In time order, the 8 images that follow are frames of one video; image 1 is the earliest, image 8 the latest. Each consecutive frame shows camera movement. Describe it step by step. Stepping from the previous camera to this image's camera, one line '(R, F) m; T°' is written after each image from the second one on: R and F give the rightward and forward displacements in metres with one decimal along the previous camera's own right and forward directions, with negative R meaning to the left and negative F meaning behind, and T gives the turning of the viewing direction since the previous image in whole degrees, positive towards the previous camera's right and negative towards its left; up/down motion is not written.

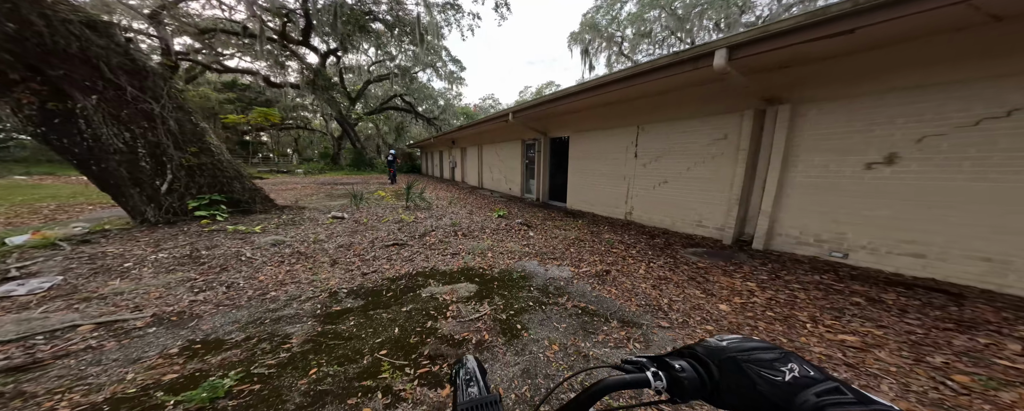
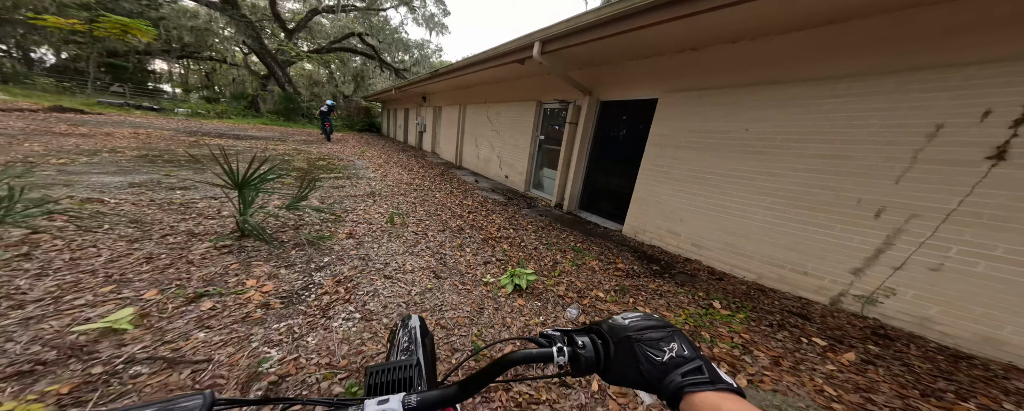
(-0.8, +4.8) m; +6°
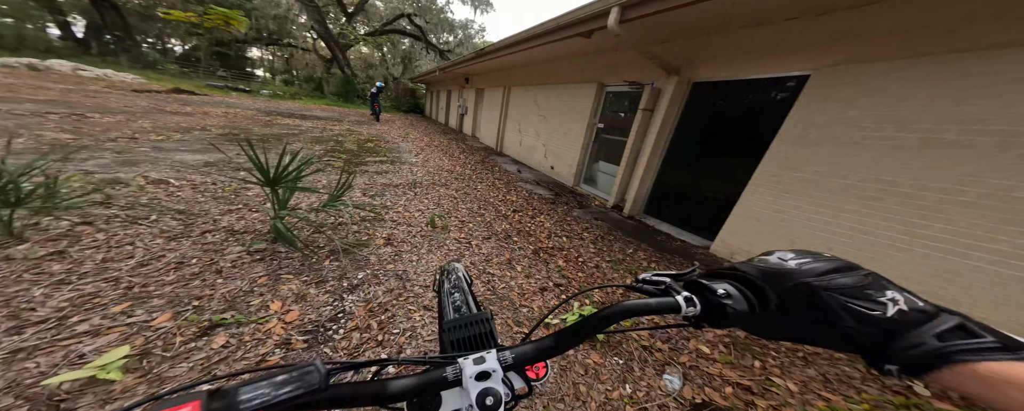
(-0.4, +0.7) m; -10°
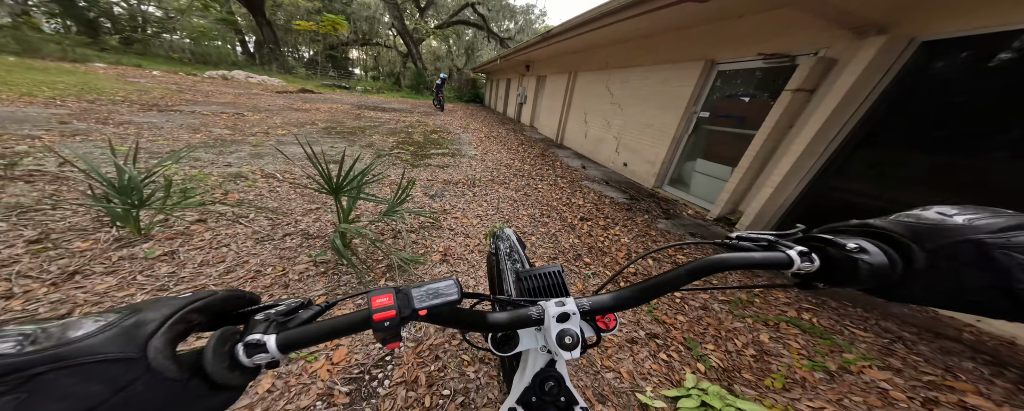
(-0.1, +0.5) m; -15°
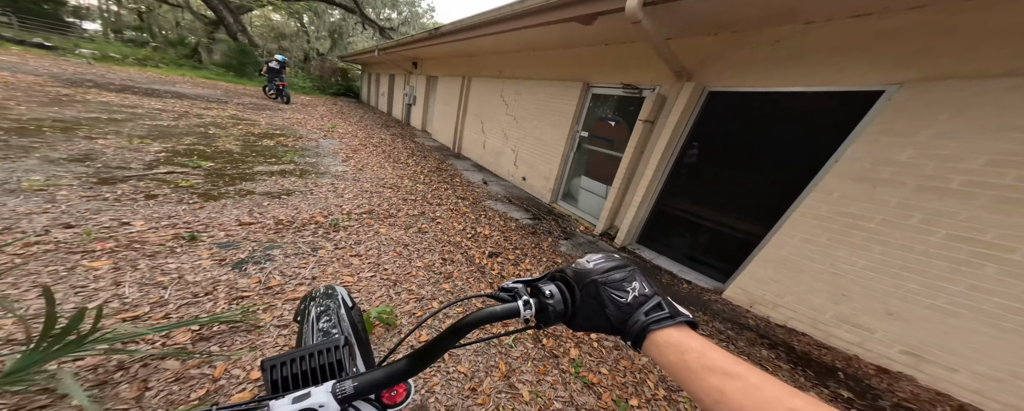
(0.0, +0.6) m; +23°
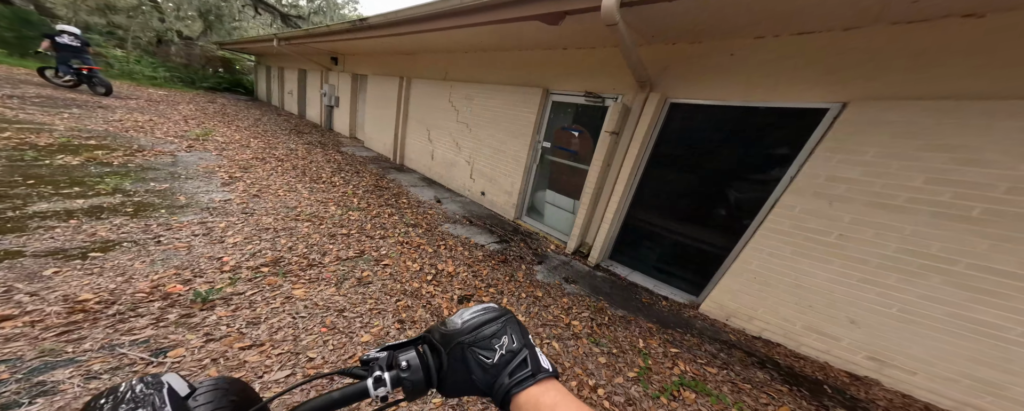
(-0.3, +0.5) m; +13°
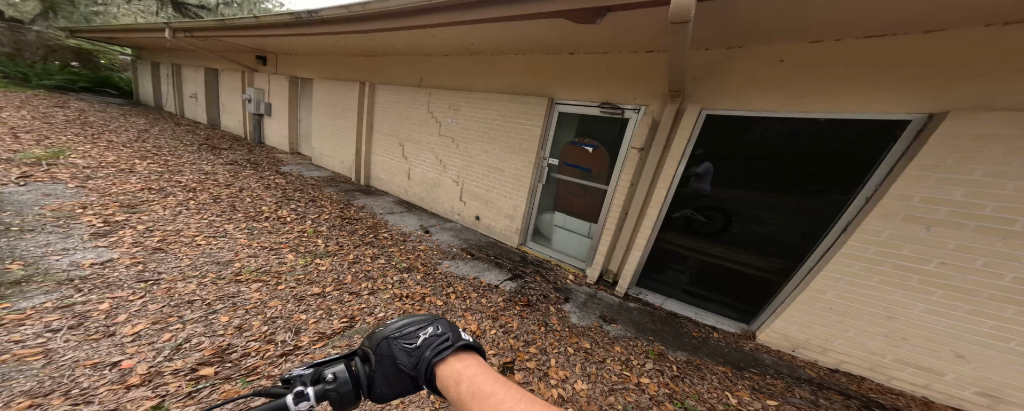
(-0.7, +0.6) m; +11°
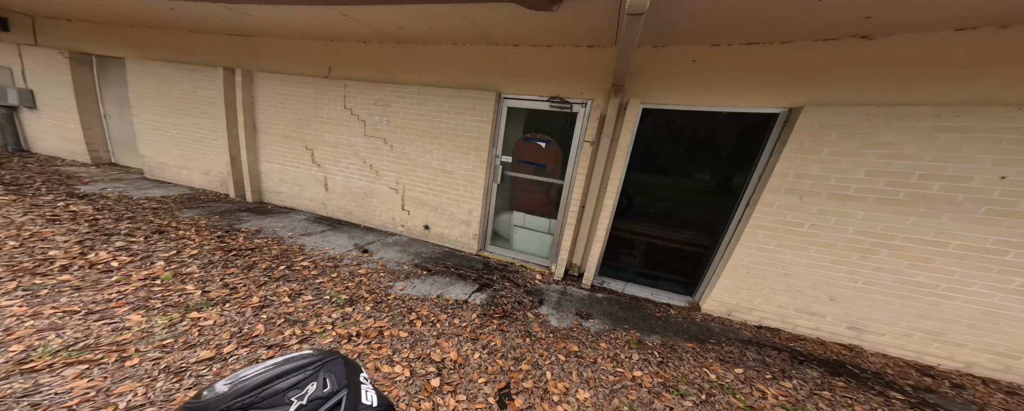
(-0.4, +0.3) m; +17°
